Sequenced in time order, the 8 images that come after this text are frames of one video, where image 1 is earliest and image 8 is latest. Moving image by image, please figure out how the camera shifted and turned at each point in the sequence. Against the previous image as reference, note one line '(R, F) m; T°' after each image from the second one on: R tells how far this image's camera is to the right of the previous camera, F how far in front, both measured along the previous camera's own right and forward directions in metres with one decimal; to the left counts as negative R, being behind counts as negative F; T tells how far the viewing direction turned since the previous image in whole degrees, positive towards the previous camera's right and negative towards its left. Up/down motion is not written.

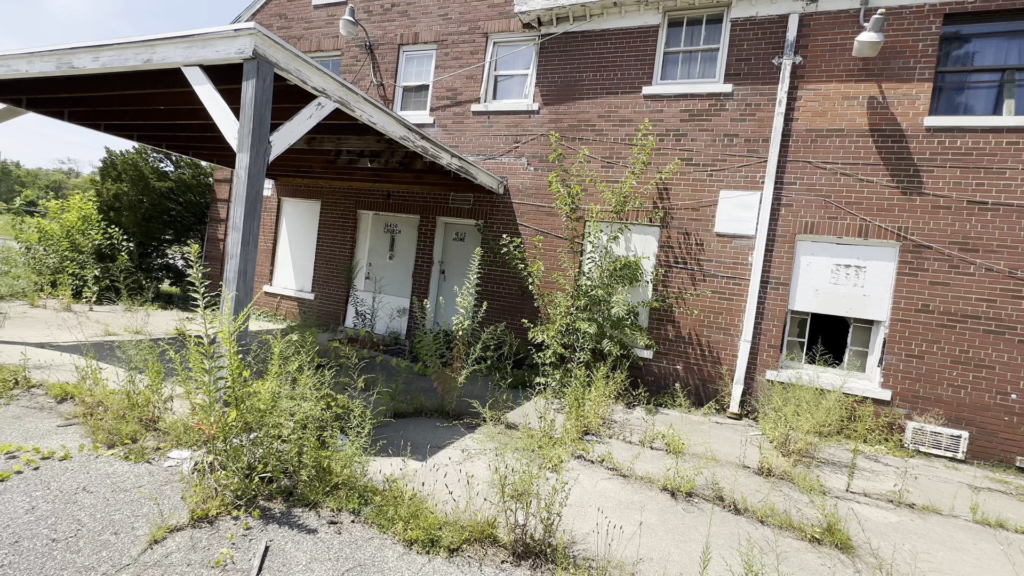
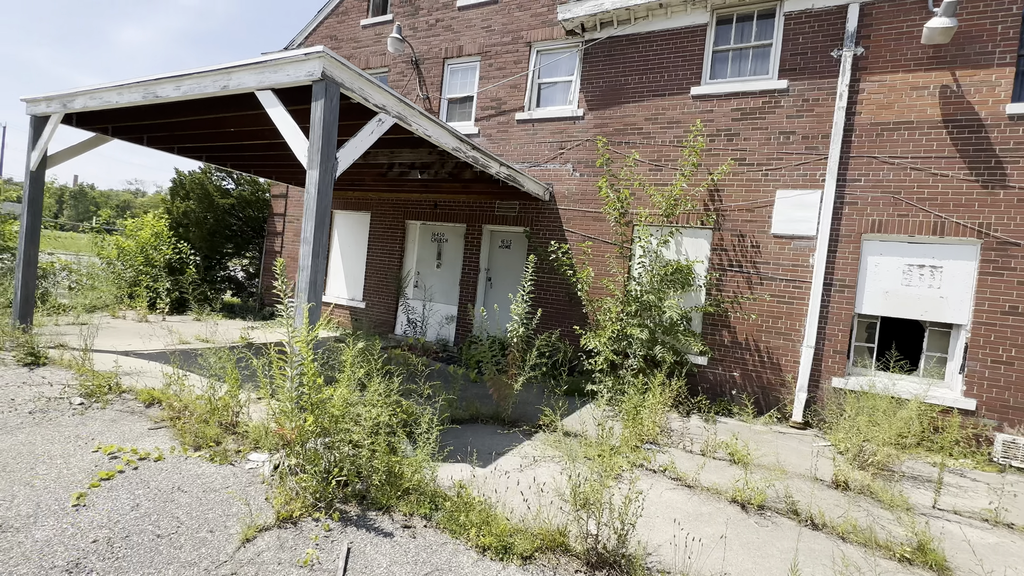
(-0.1, 0.0) m; -5°
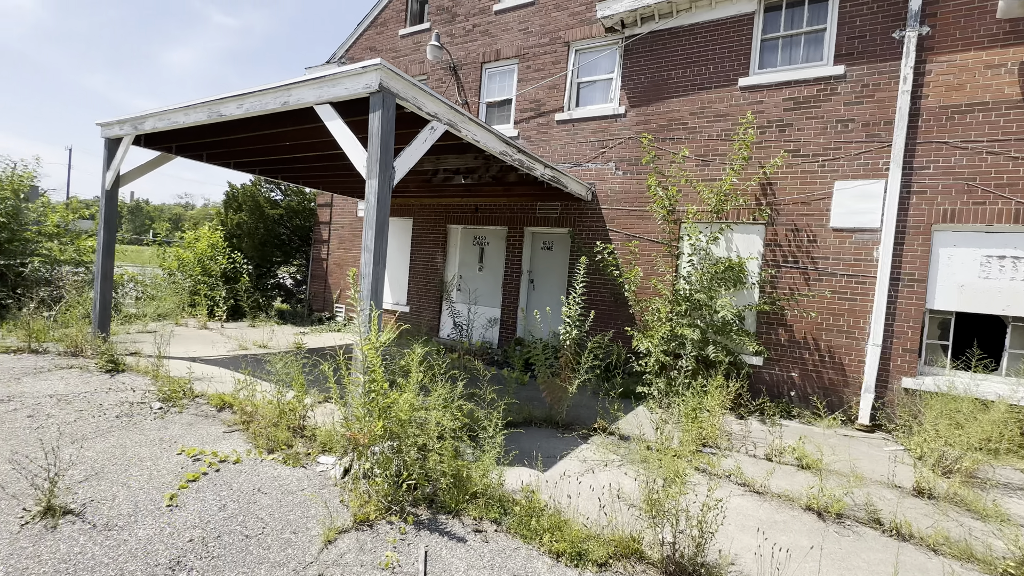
(-0.2, 0.0) m; -4°
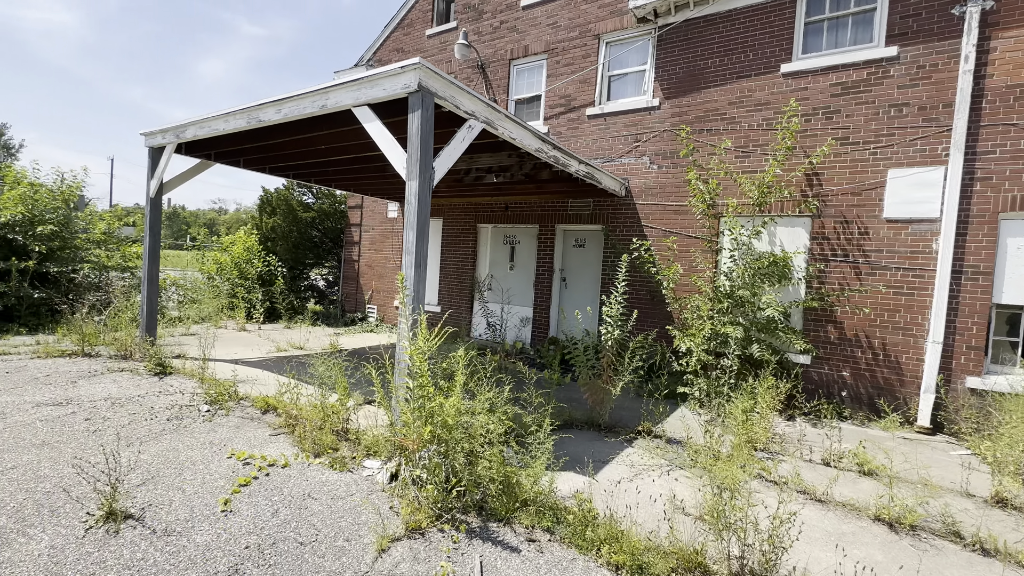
(-0.1, +0.1) m; -3°
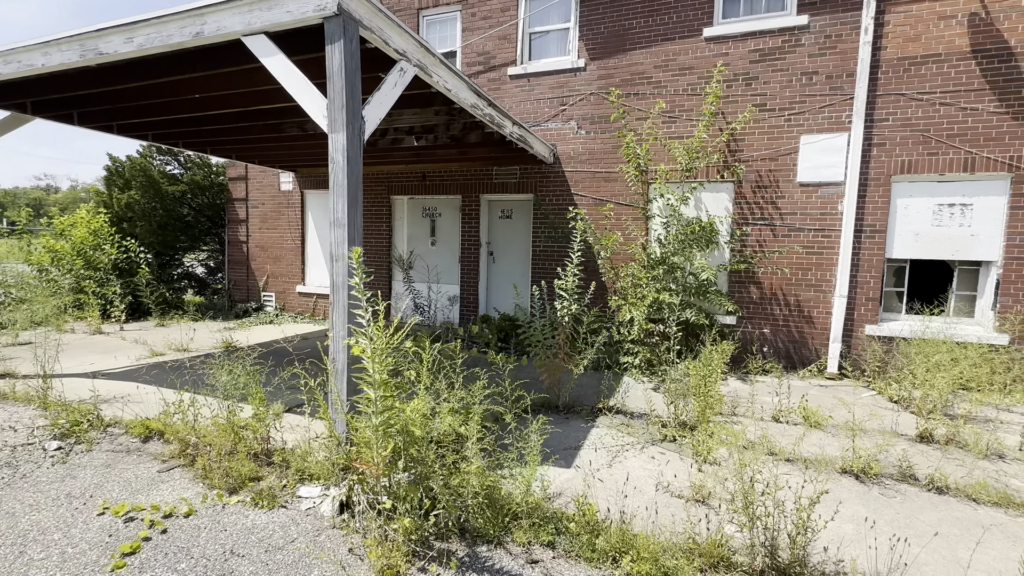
(-0.4, +0.5) m; +12°
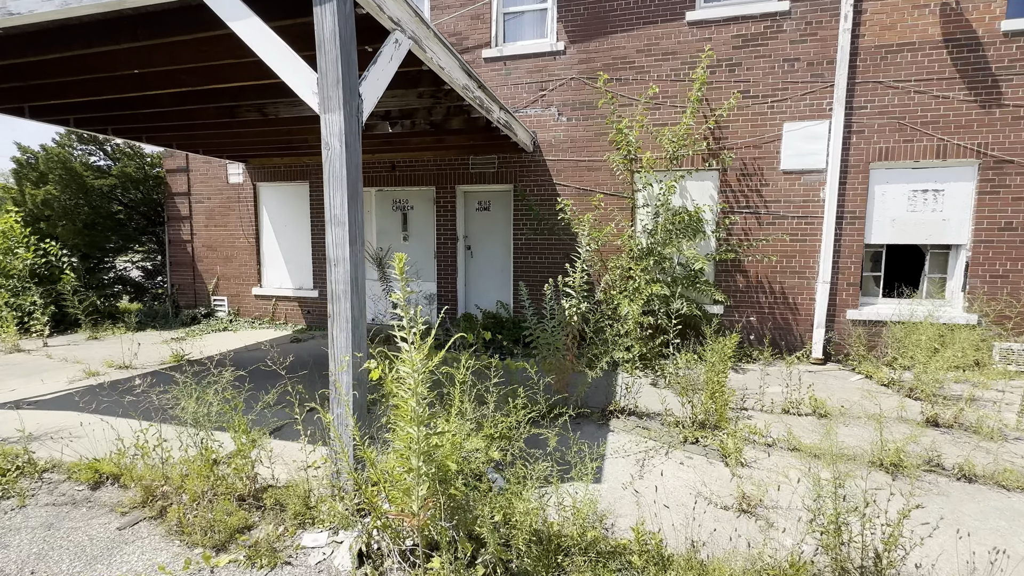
(-0.4, +0.4) m; +6°
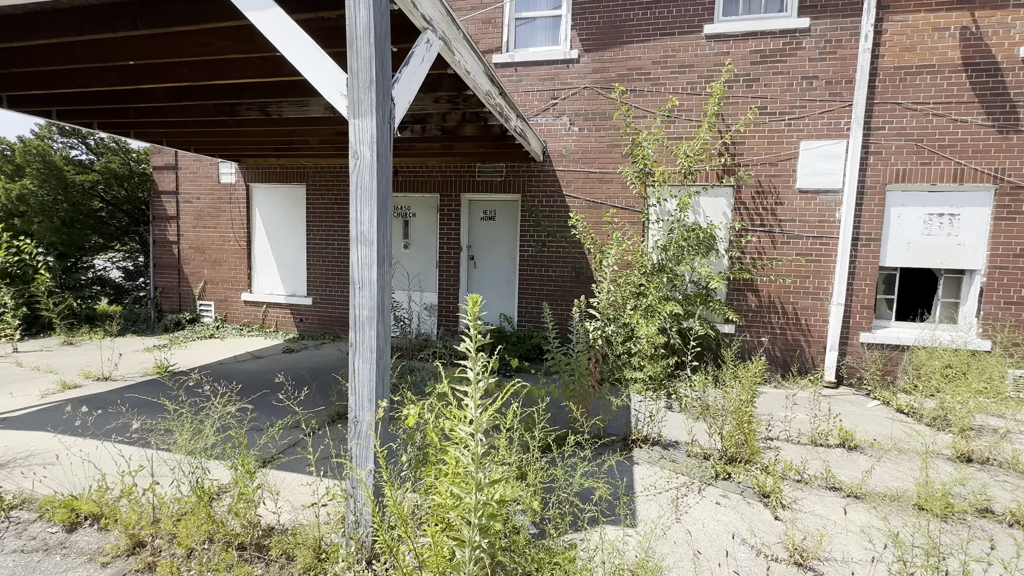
(-0.3, +0.2) m; +2°
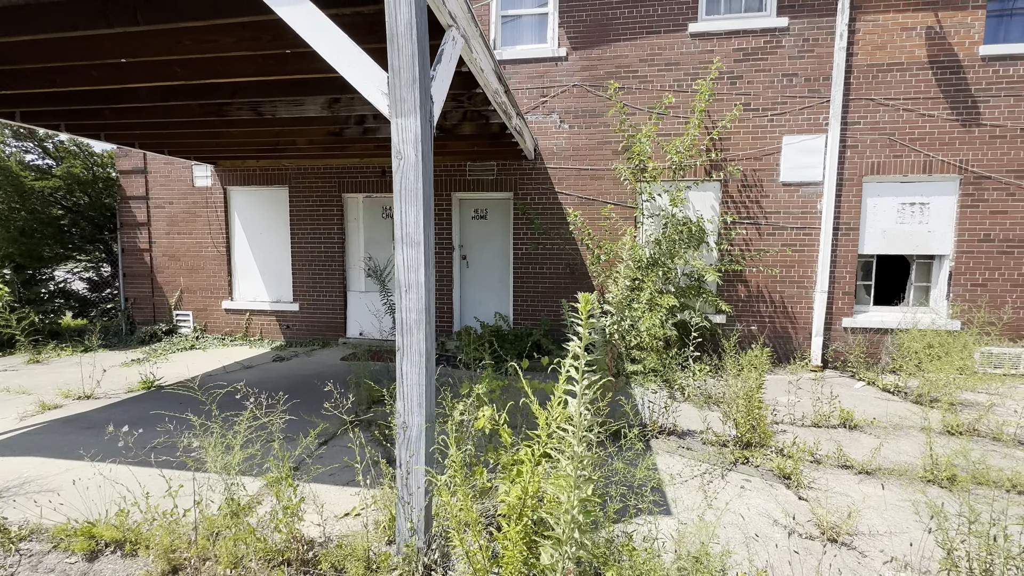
(-0.4, 0.0) m; +4°
